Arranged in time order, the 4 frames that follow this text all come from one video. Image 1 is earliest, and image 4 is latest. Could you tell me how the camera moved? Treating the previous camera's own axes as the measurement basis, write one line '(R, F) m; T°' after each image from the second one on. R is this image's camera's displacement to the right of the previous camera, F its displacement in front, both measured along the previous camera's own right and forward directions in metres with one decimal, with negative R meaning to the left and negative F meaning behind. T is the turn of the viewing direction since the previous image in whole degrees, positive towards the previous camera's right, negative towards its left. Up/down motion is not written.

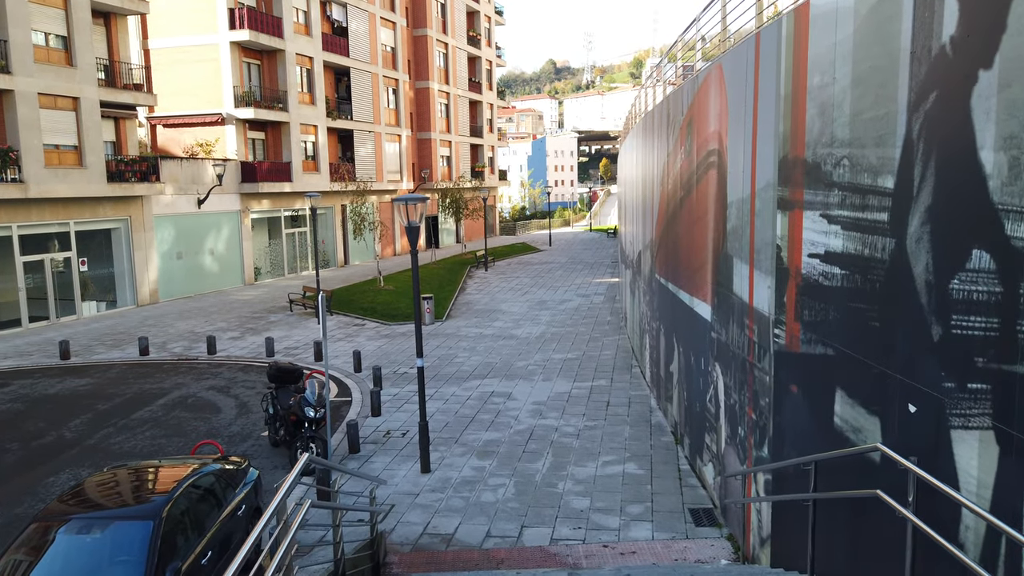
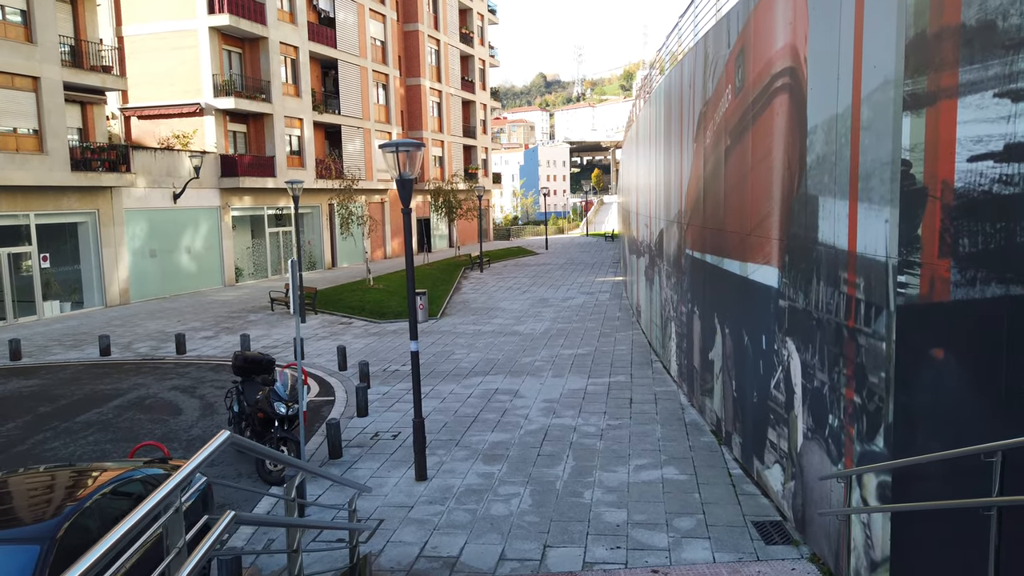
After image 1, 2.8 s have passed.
(-0.2, +1.7) m; +1°
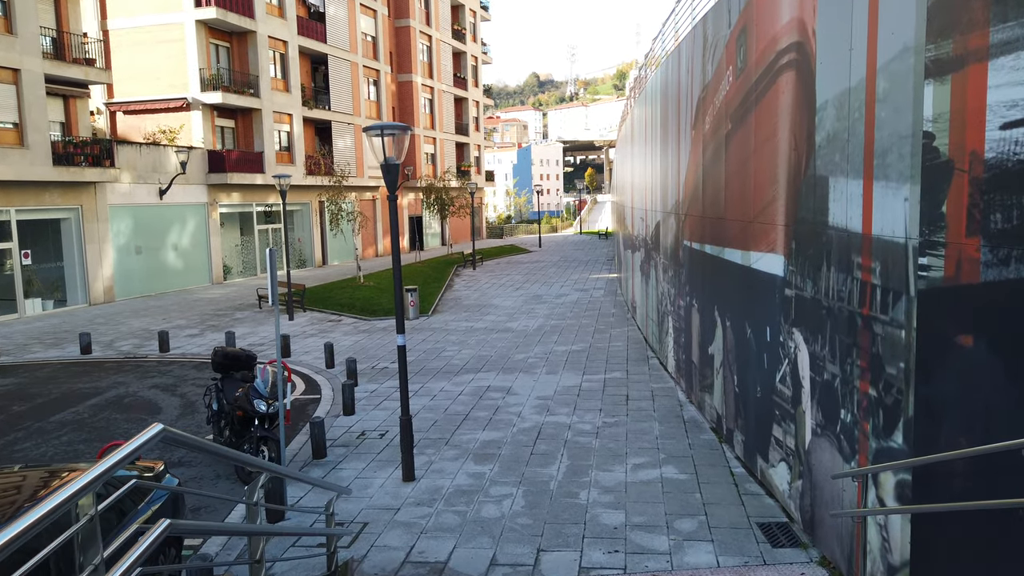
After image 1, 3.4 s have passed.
(0.0, +0.4) m; +1°
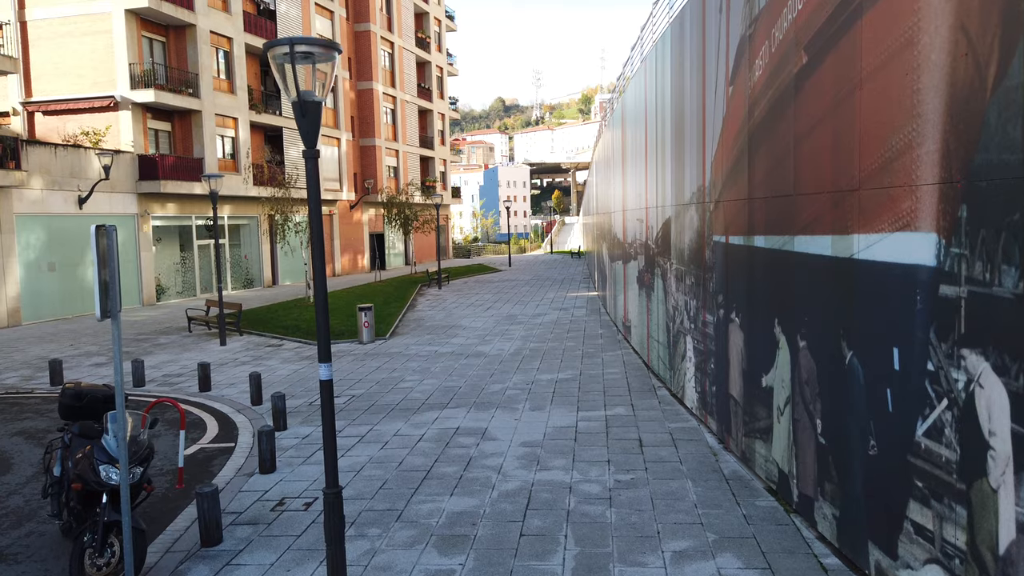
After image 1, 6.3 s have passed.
(-0.1, +2.6) m; +3°
